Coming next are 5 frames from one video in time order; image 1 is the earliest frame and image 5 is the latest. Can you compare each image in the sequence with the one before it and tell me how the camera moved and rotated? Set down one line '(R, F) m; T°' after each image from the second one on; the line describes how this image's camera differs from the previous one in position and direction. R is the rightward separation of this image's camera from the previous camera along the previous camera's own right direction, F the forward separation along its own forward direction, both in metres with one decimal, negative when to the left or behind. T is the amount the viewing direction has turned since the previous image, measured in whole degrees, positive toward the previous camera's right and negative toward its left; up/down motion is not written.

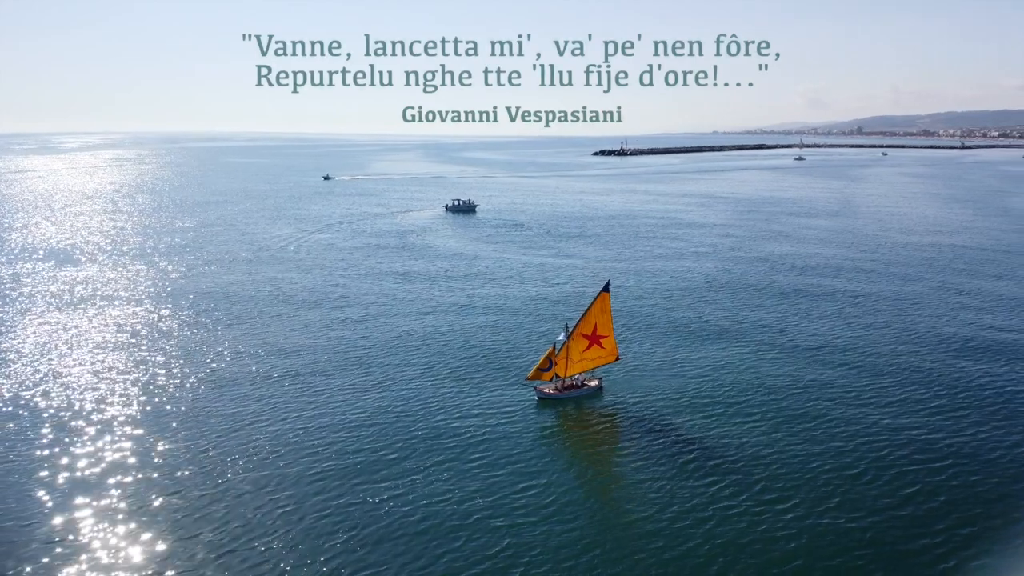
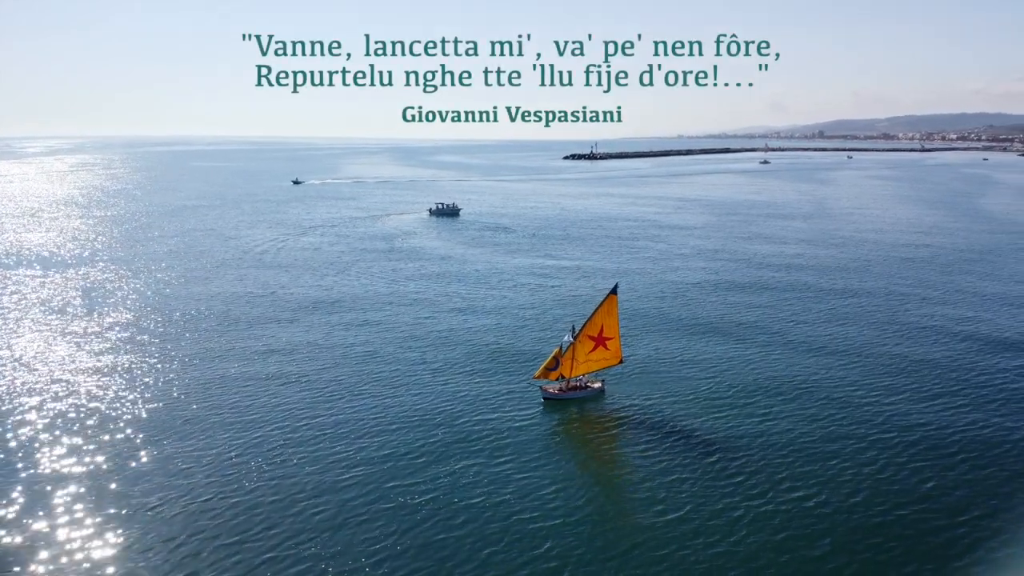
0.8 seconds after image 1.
(-2.6, +0.3) m; +2°
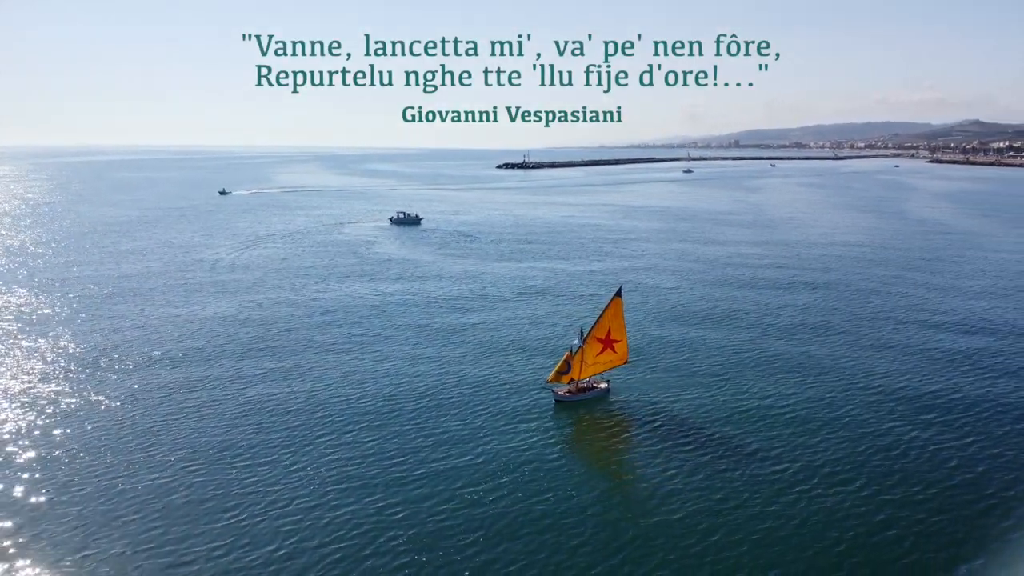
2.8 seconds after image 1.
(-5.8, +0.6) m; +5°
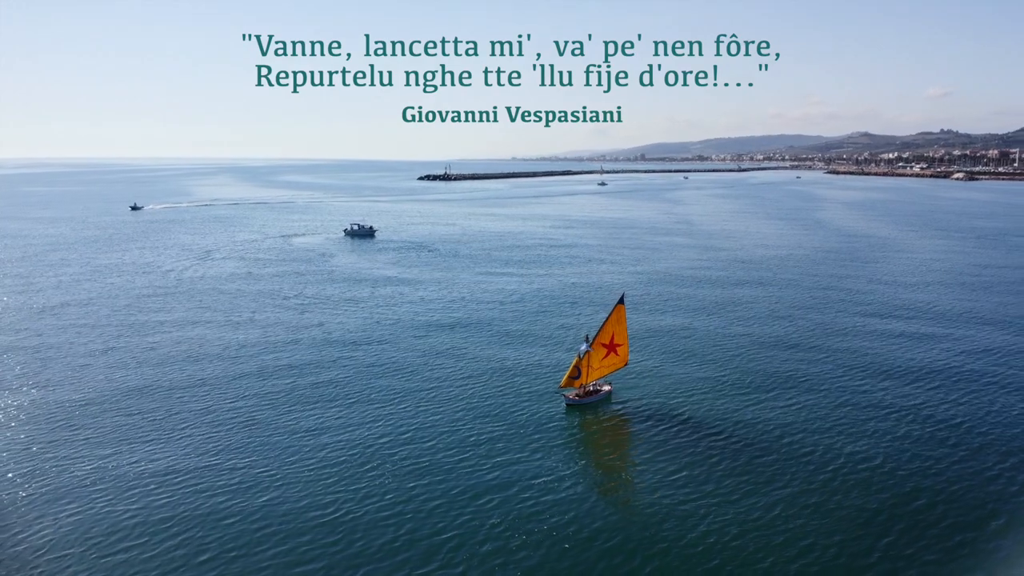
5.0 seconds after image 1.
(-6.9, -0.4) m; +6°
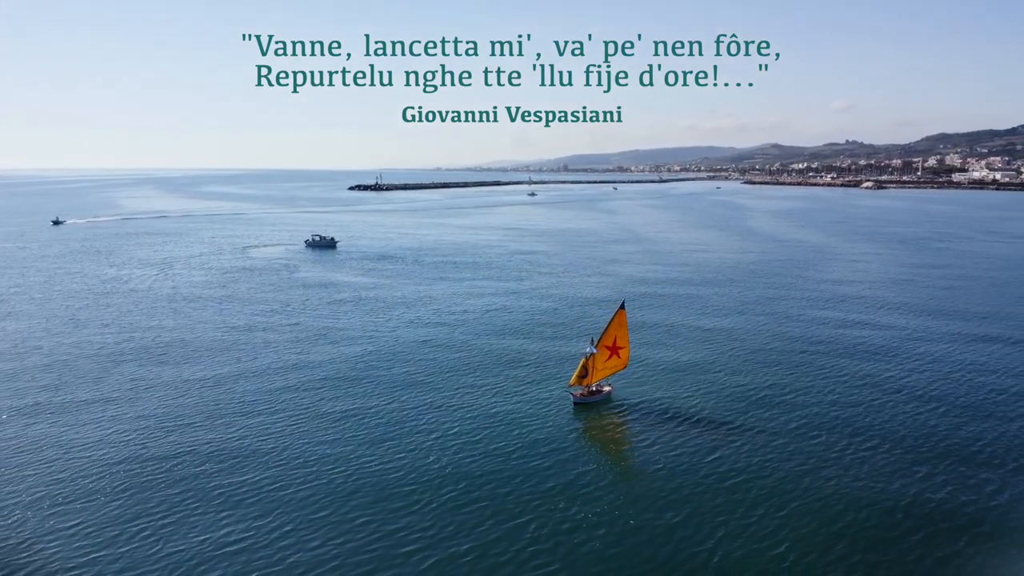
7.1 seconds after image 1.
(-6.1, -1.3) m; +5°
